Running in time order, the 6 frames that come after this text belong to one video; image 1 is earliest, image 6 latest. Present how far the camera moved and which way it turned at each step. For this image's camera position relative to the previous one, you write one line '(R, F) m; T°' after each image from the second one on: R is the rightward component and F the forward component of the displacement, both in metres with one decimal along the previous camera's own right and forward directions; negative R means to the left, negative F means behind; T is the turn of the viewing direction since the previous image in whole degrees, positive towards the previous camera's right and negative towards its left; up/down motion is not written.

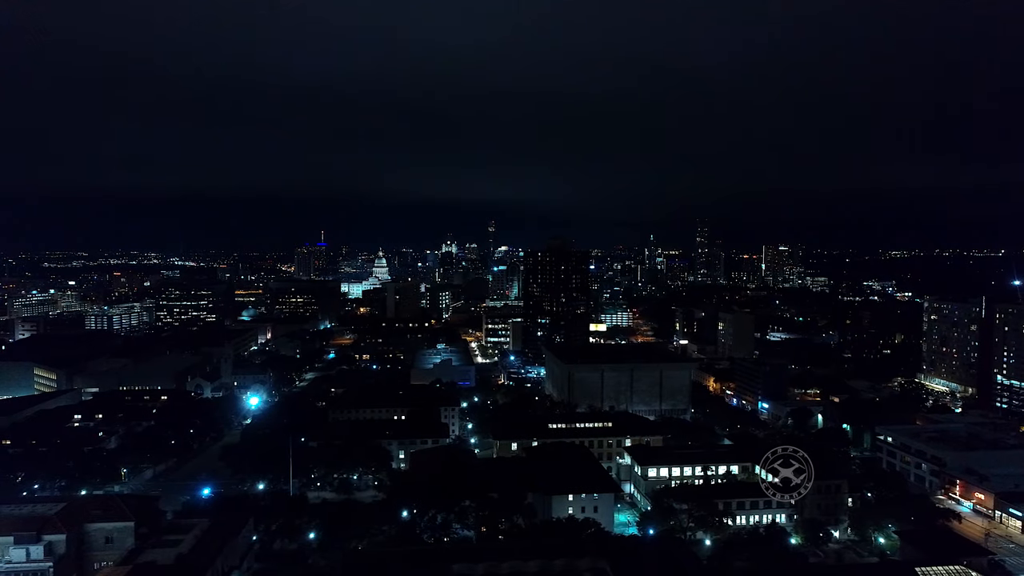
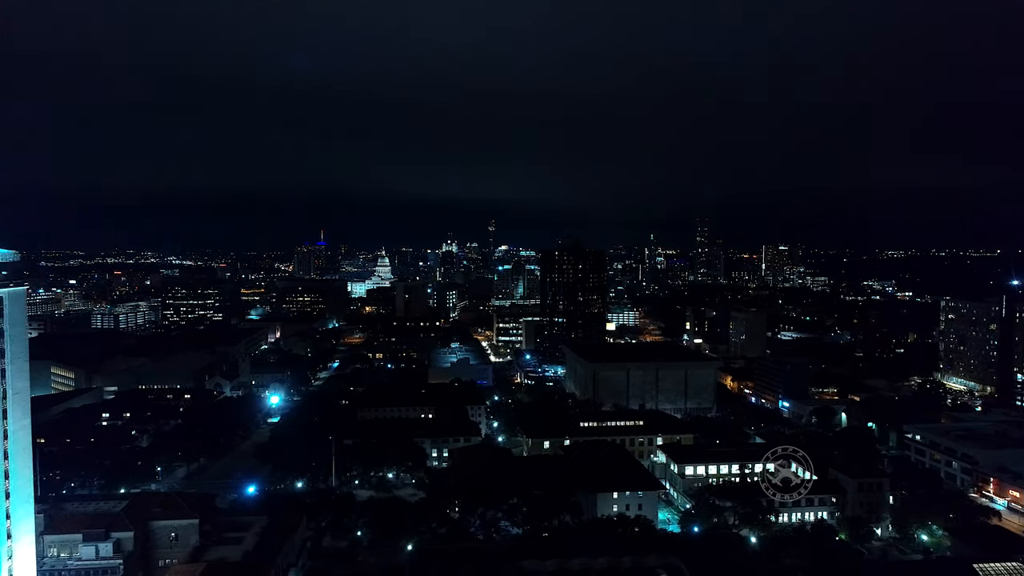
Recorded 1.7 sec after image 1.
(-2.3, -0.1) m; 0°
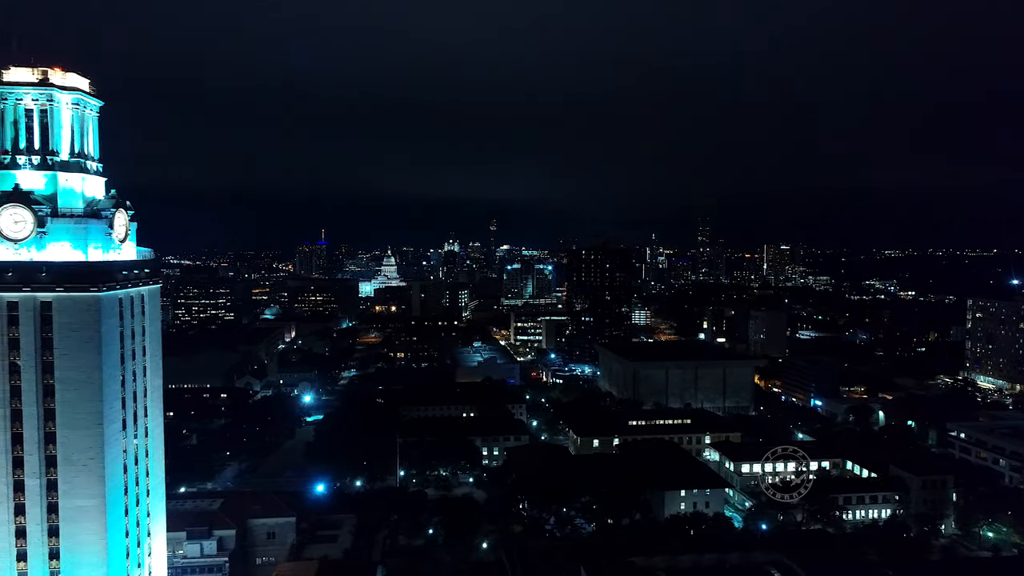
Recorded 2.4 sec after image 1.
(-3.4, -0.1) m; 0°
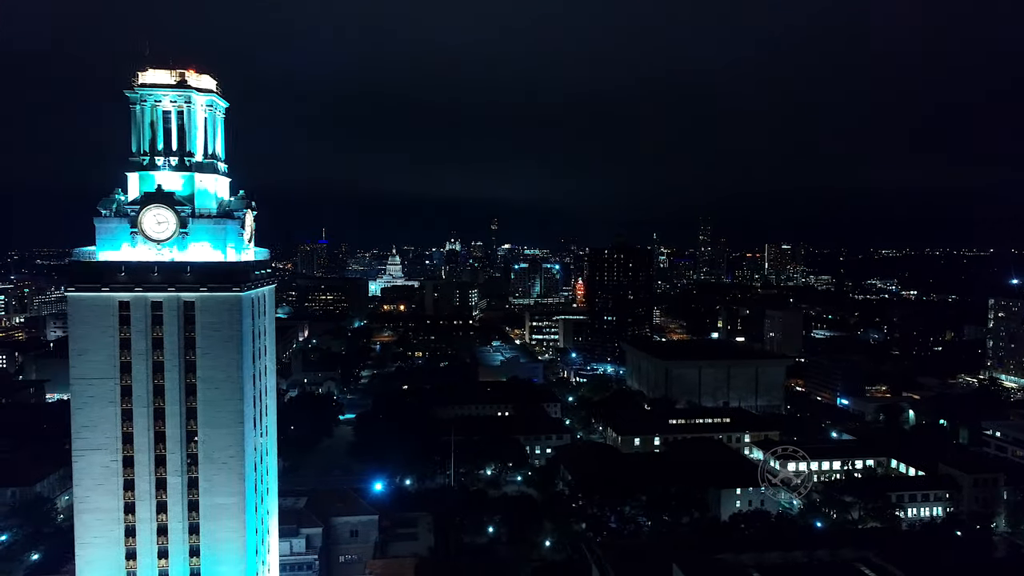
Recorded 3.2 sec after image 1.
(-2.9, -0.2) m; 0°
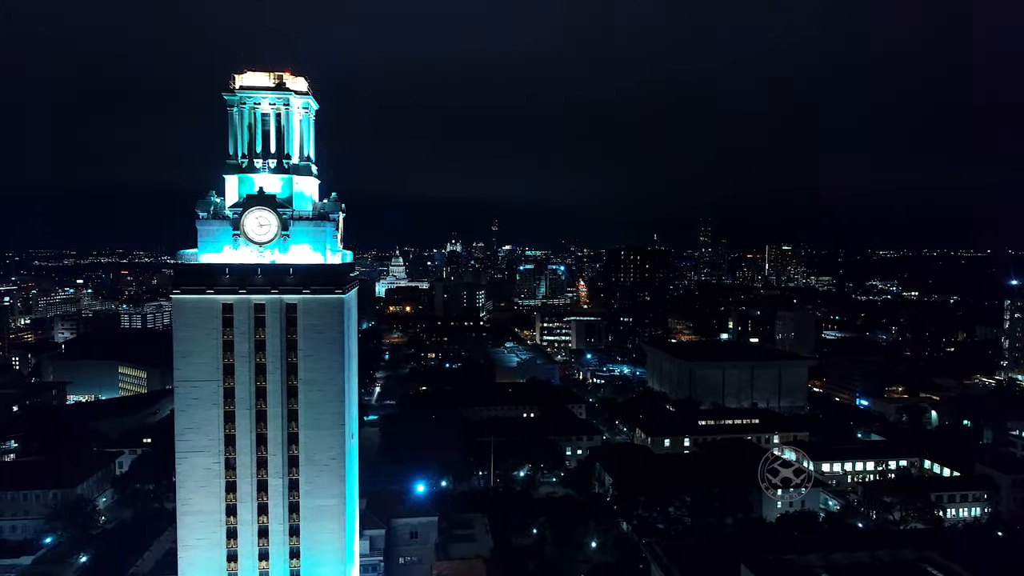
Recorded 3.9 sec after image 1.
(-2.2, 0.0) m; 0°
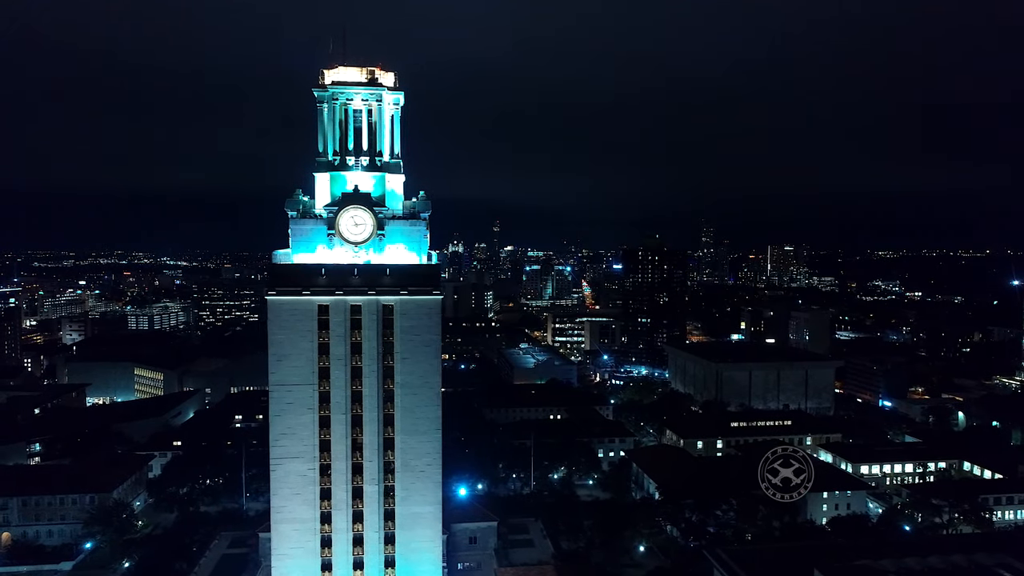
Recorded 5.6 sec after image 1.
(-2.1, +0.4) m; 0°
